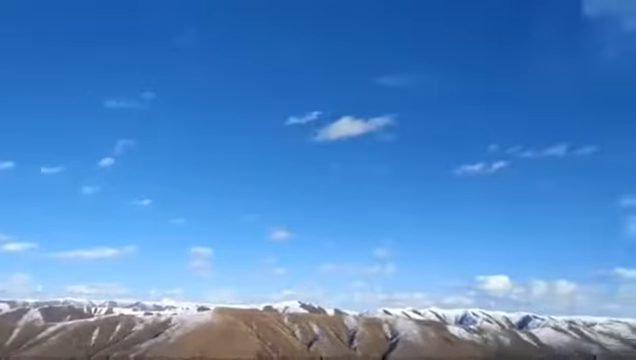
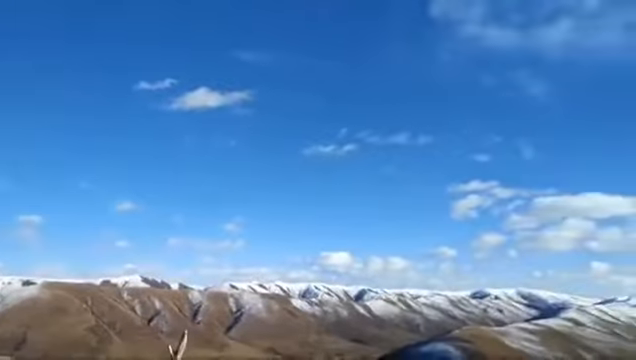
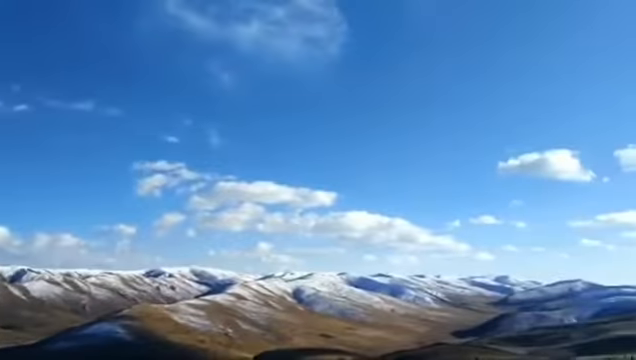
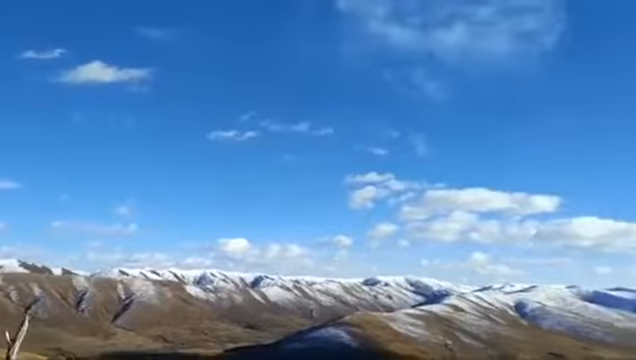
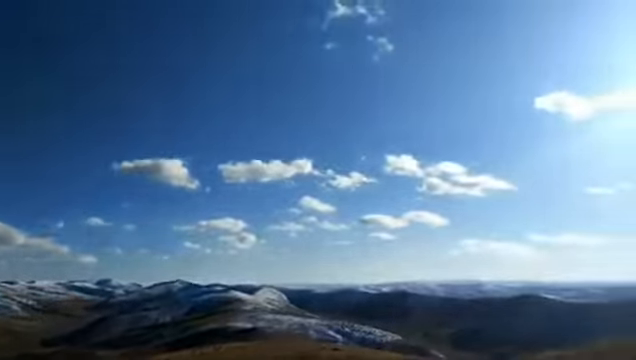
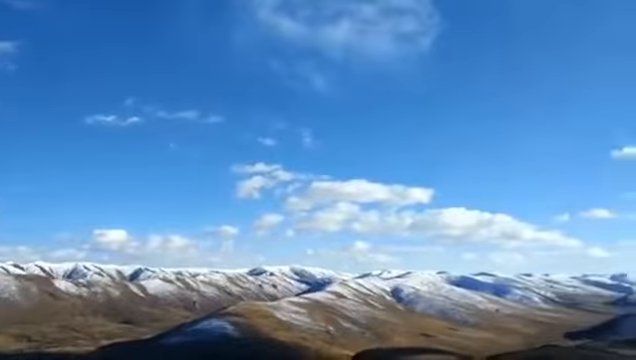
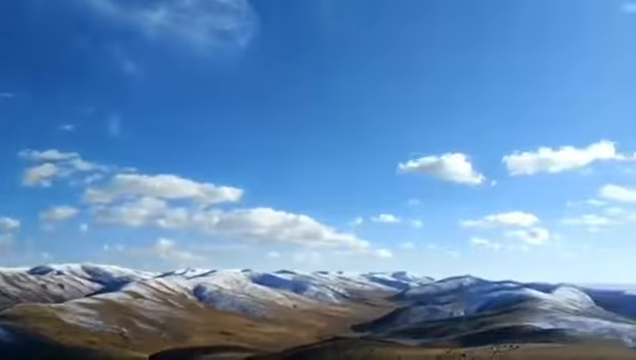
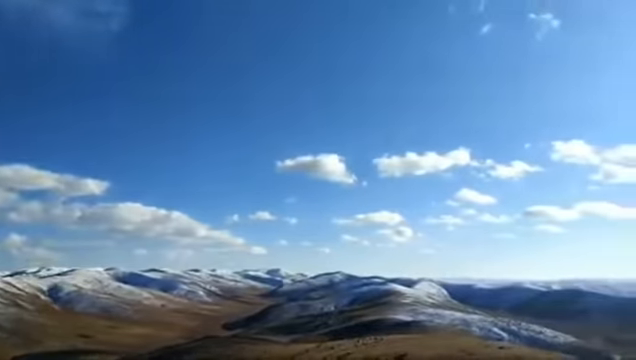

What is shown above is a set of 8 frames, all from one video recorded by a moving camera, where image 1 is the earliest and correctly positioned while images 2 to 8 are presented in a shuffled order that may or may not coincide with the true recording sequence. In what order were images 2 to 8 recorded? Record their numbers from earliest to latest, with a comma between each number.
2, 4, 6, 3, 7, 8, 5
